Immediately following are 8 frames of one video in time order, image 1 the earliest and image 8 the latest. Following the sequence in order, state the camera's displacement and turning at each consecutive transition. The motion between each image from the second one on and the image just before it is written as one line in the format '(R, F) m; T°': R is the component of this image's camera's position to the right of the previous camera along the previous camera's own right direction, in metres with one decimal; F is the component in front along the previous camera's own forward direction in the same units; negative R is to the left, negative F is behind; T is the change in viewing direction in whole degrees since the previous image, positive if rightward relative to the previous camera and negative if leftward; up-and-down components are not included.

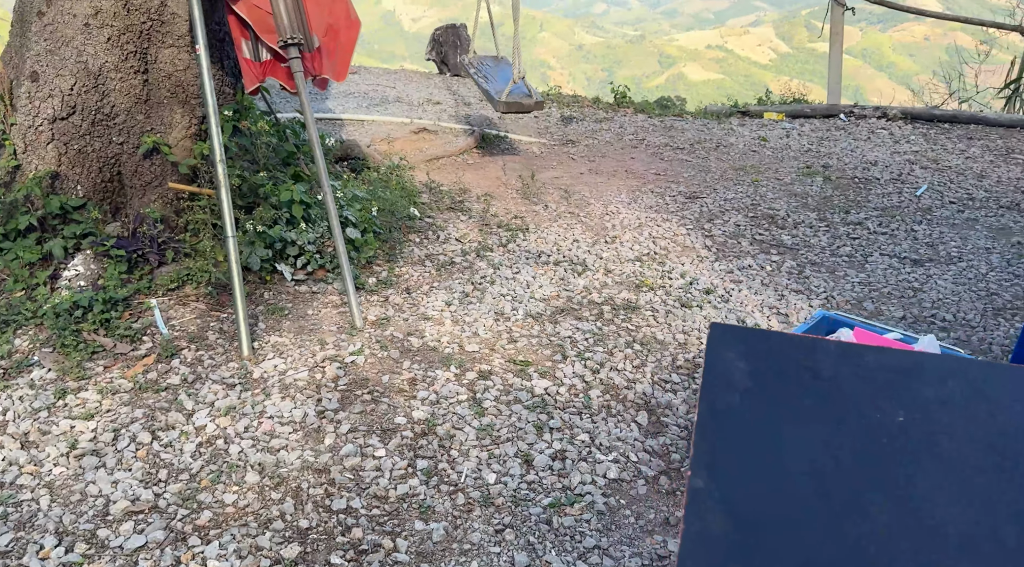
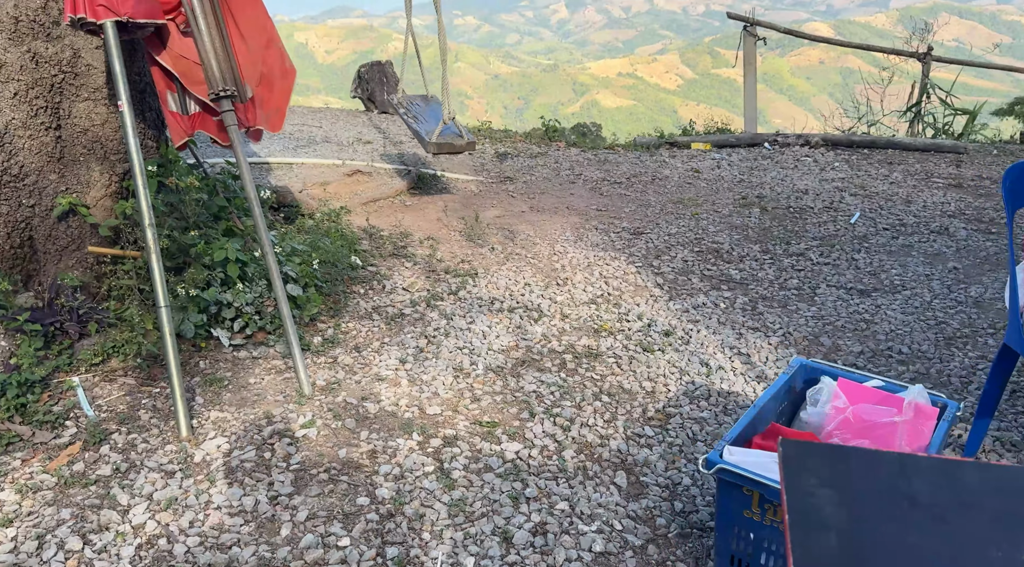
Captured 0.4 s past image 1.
(-0.1, +0.2) m; +5°
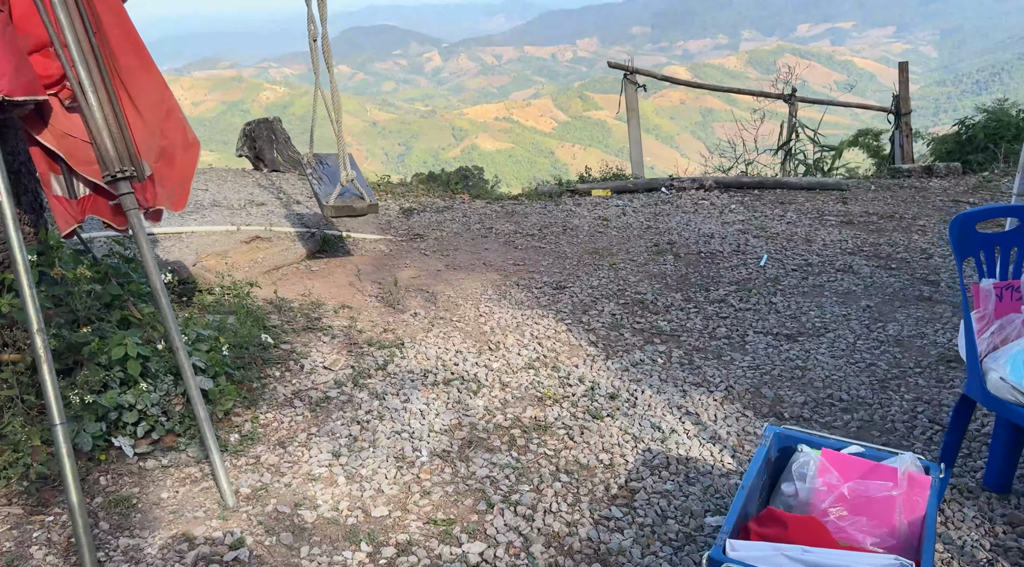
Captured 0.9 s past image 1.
(-0.2, +0.2) m; +8°
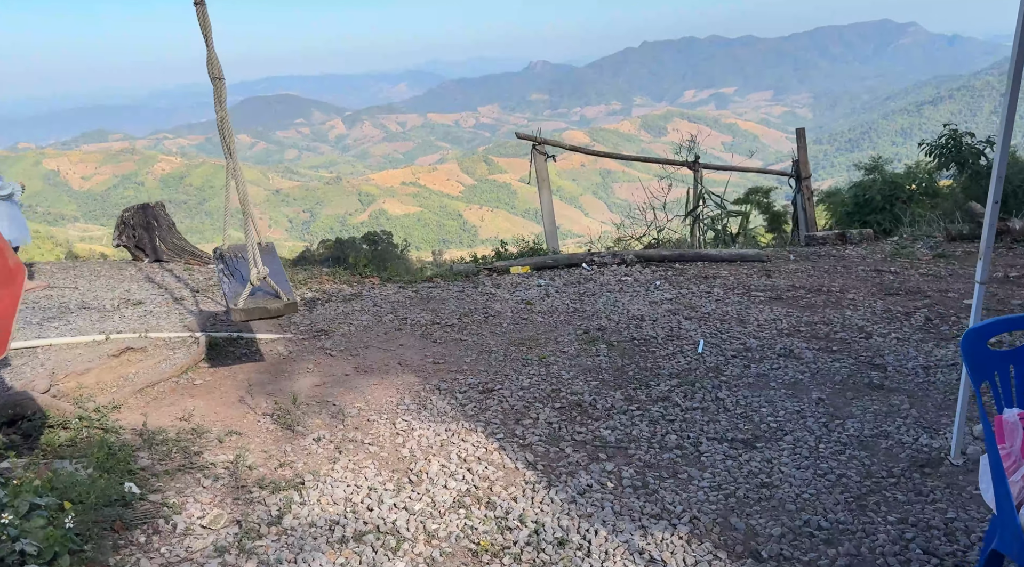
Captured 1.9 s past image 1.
(0.0, +0.5) m; +6°
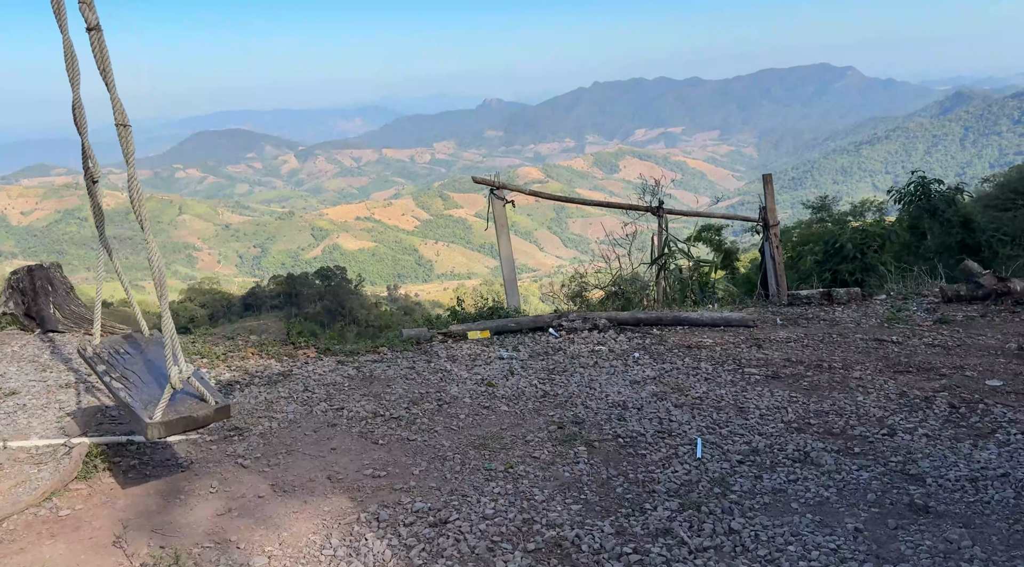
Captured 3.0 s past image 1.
(0.0, +0.8) m; +3°
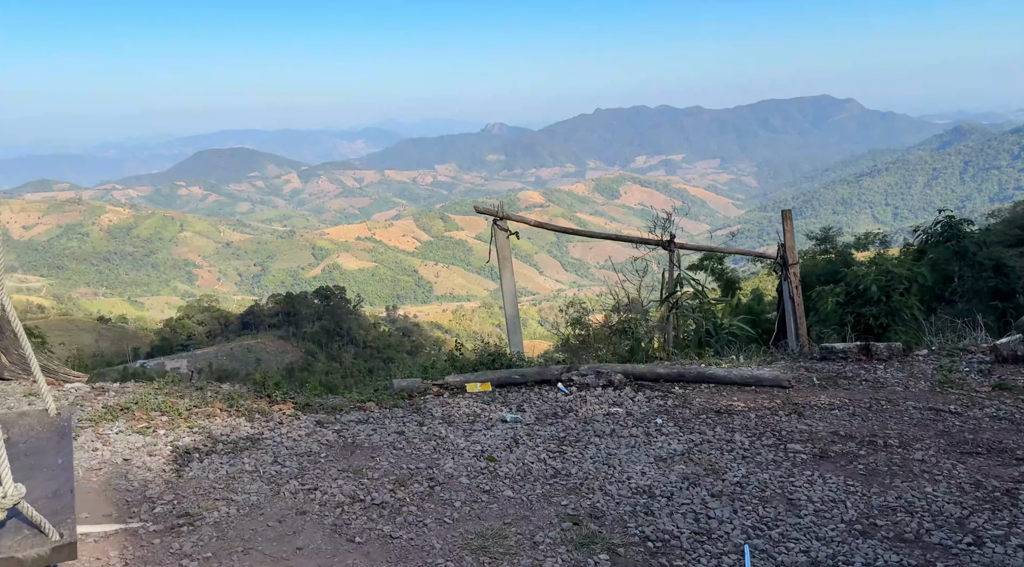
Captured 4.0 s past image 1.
(0.0, +0.7) m; 0°
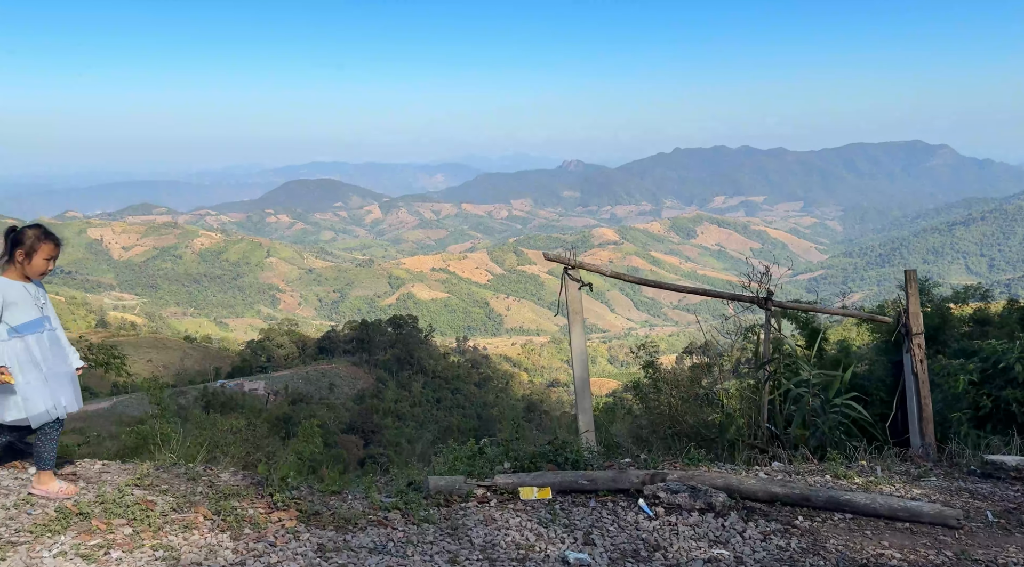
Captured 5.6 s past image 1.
(0.0, +1.3) m; -5°
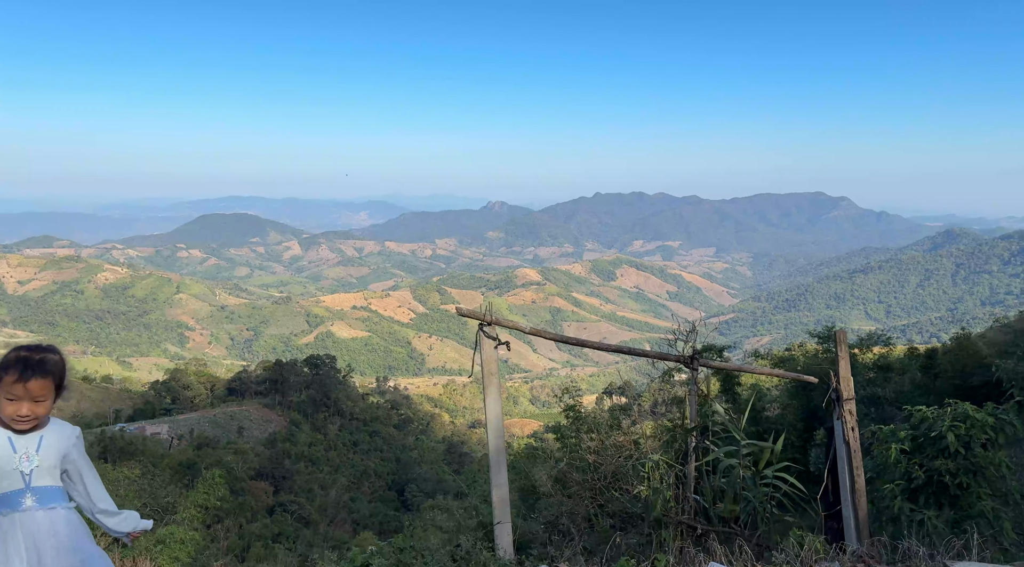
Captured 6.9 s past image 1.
(+0.1, +0.9) m; +5°
